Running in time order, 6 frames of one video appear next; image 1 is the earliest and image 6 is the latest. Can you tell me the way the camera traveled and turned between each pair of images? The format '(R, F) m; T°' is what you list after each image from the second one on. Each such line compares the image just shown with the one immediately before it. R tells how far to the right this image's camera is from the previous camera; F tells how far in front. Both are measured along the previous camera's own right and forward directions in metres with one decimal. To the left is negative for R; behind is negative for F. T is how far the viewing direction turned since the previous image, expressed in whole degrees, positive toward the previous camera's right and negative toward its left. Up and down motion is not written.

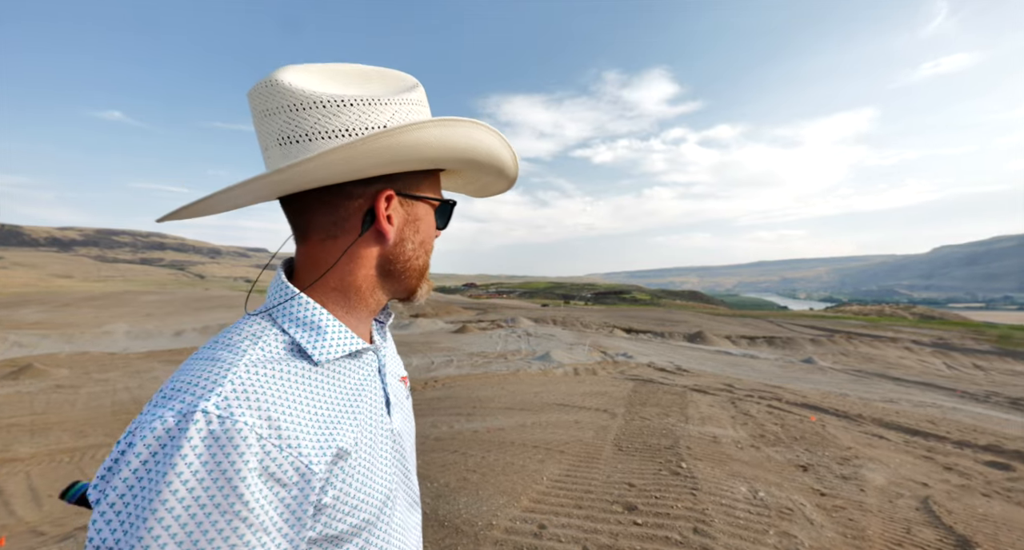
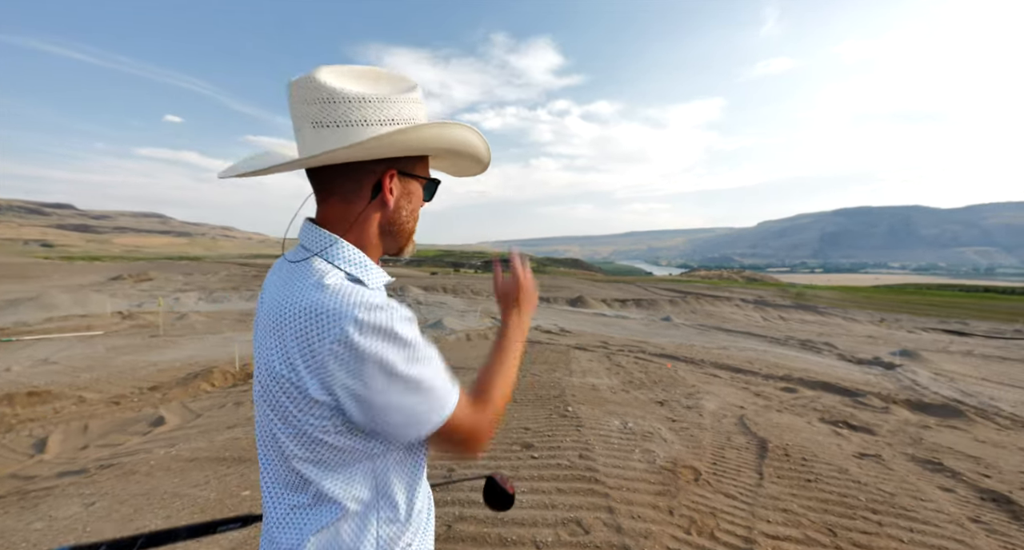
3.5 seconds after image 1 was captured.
(-0.3, -0.4) m; +15°
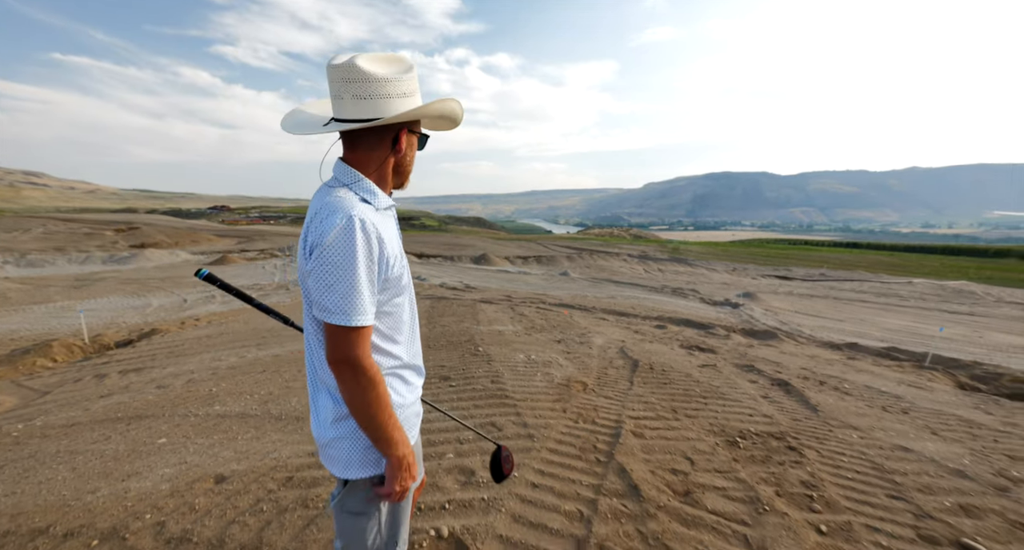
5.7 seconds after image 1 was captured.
(-0.2, -0.7) m; +13°
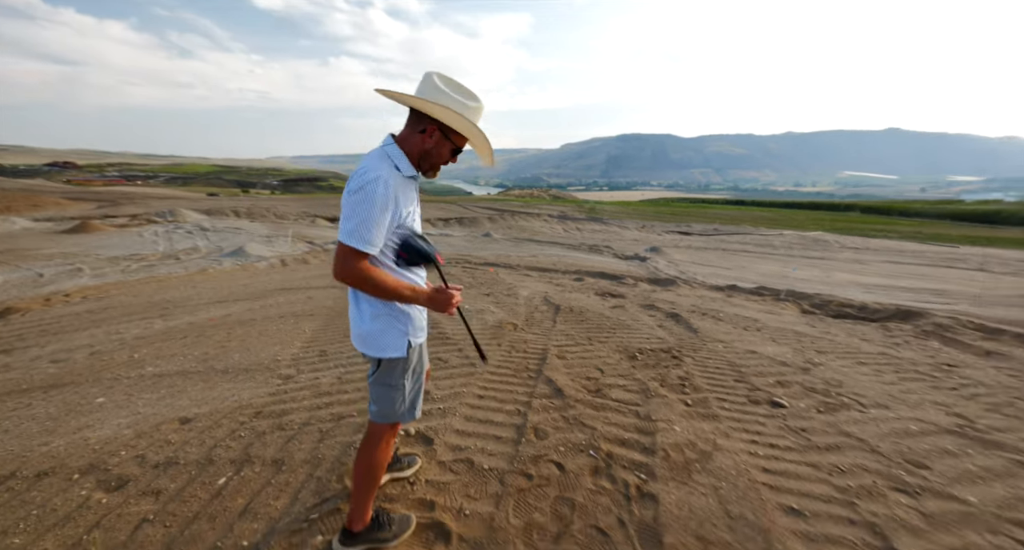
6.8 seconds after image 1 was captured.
(-0.2, -0.7) m; +10°
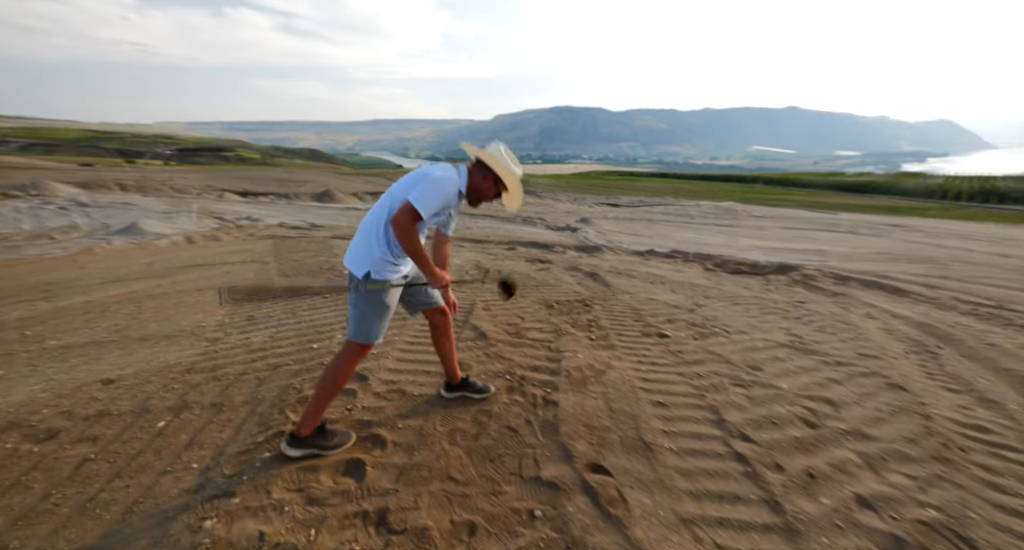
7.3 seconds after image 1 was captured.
(+0.1, -0.5) m; +8°
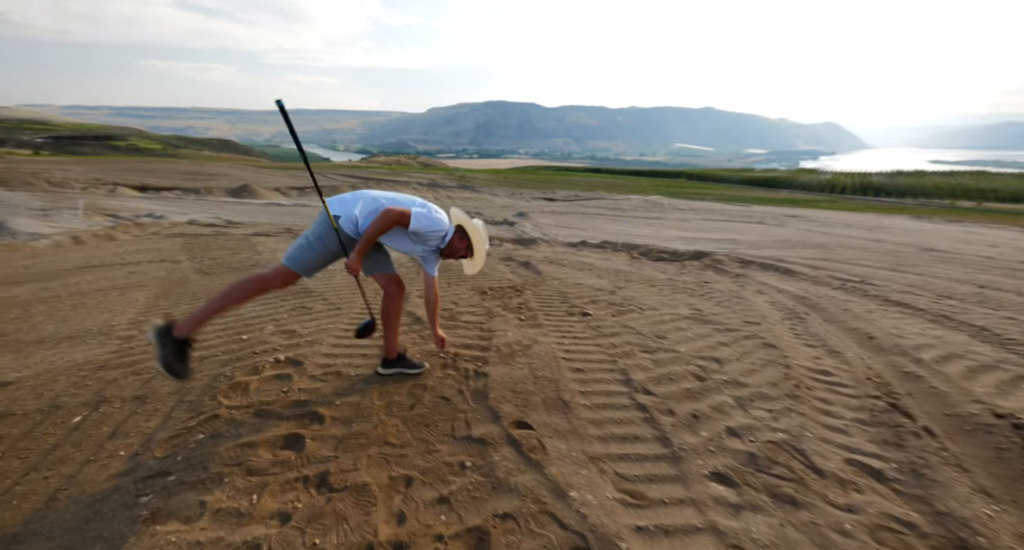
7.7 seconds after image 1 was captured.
(+0.1, -0.3) m; +8°
